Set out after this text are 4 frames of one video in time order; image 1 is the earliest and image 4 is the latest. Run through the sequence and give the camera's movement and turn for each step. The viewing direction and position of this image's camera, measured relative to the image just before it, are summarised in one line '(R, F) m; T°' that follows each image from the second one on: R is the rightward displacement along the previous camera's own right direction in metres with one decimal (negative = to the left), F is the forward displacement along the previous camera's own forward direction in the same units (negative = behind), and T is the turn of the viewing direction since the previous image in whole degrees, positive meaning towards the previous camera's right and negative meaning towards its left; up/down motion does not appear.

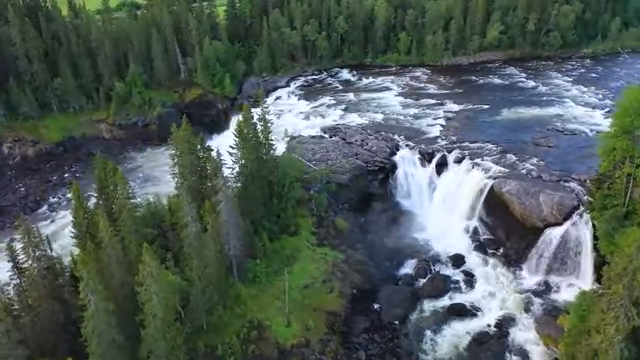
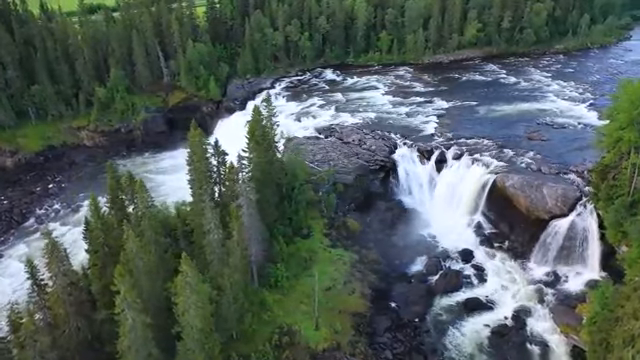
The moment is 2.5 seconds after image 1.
(-6.2, +0.7) m; +5°
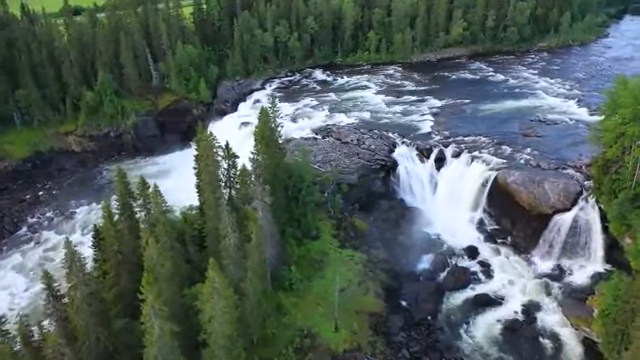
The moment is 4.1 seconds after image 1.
(-4.0, +0.5) m; +3°
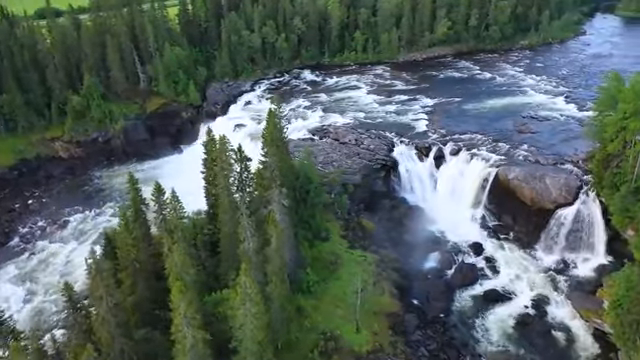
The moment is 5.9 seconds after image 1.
(-4.5, +0.6) m; +4°
